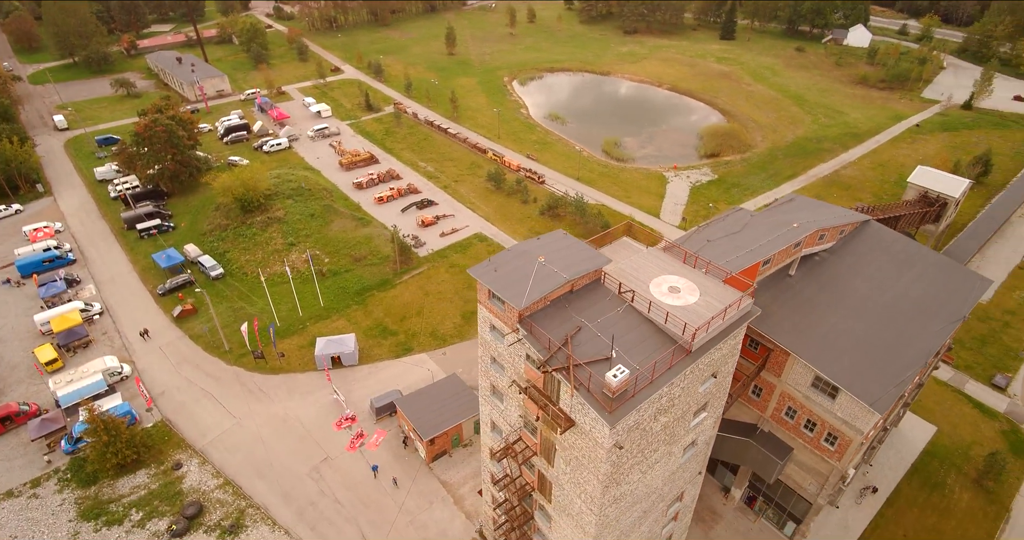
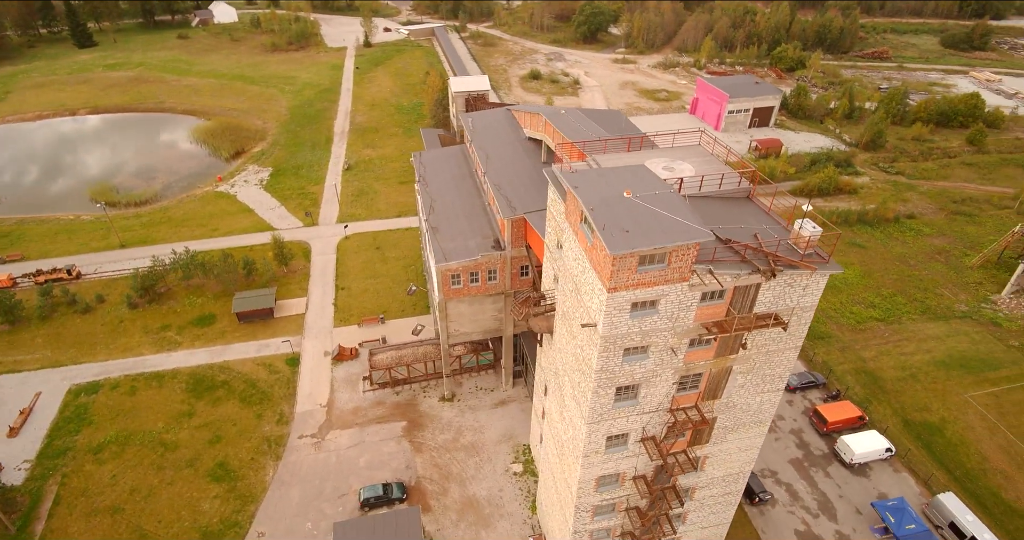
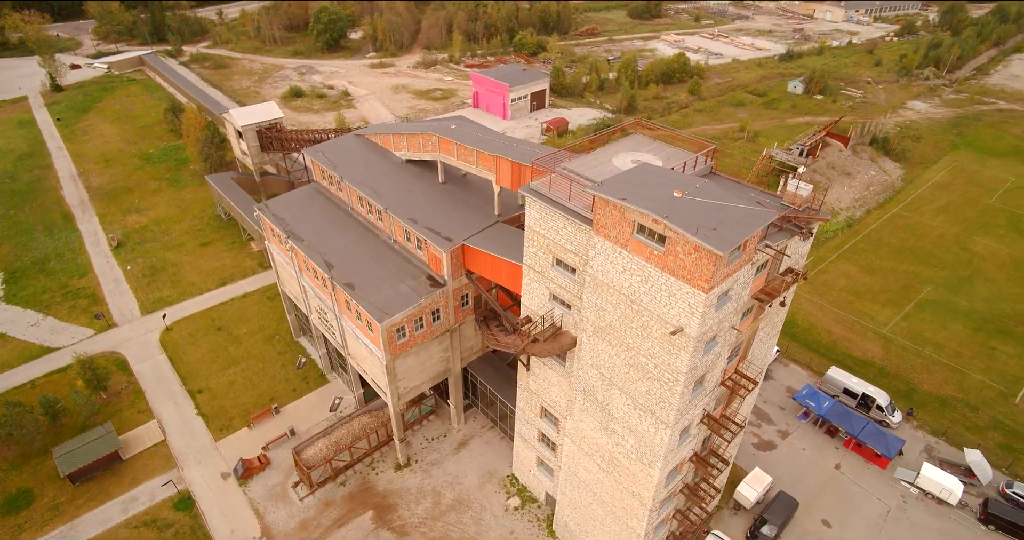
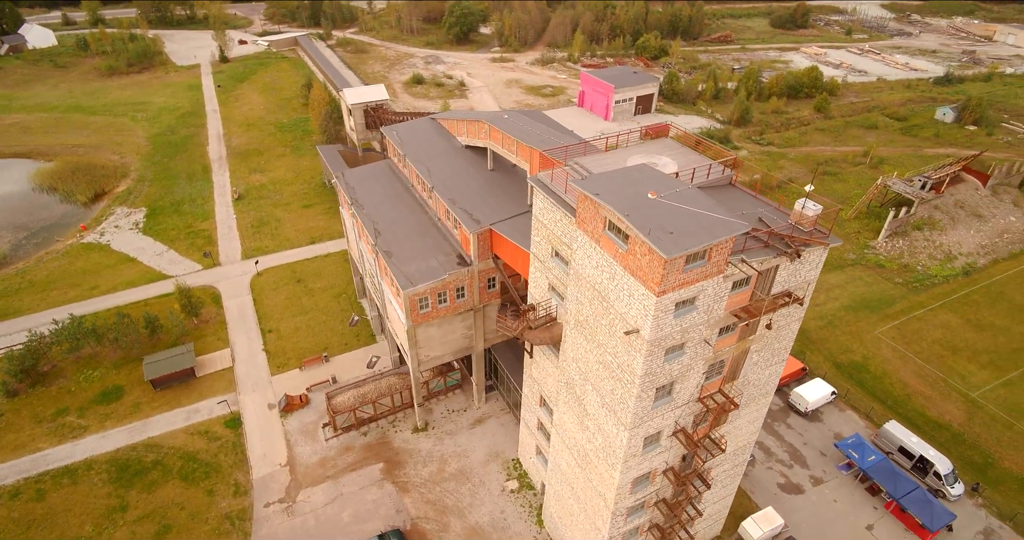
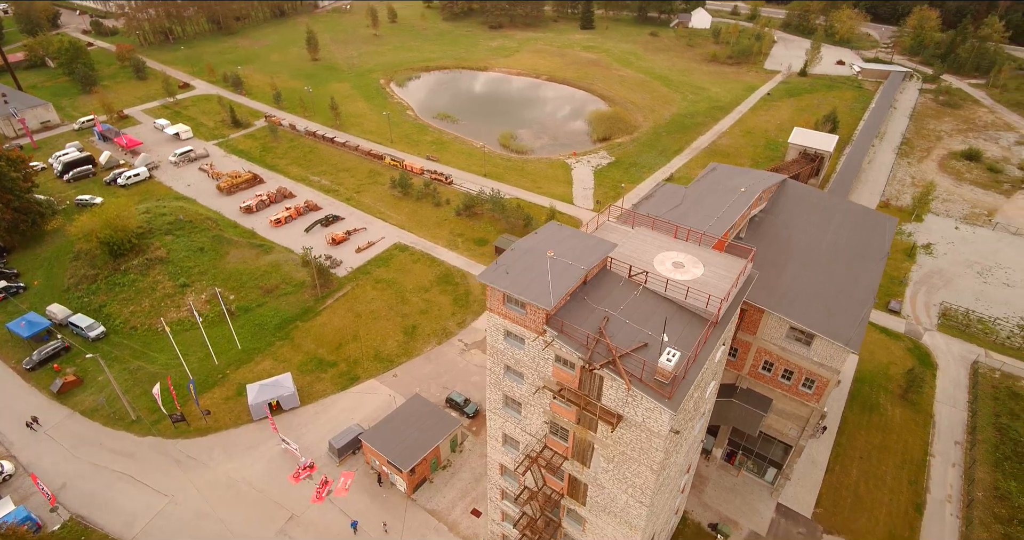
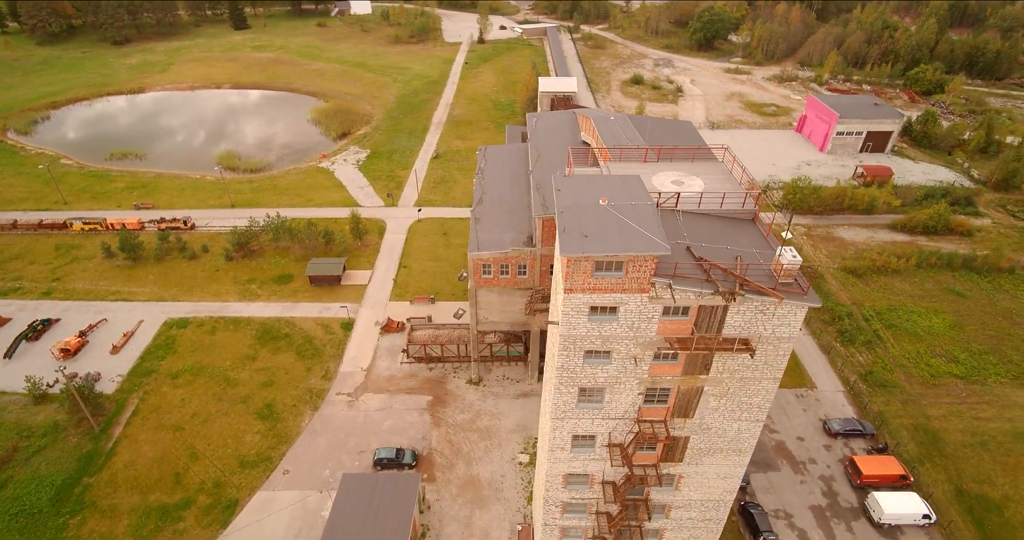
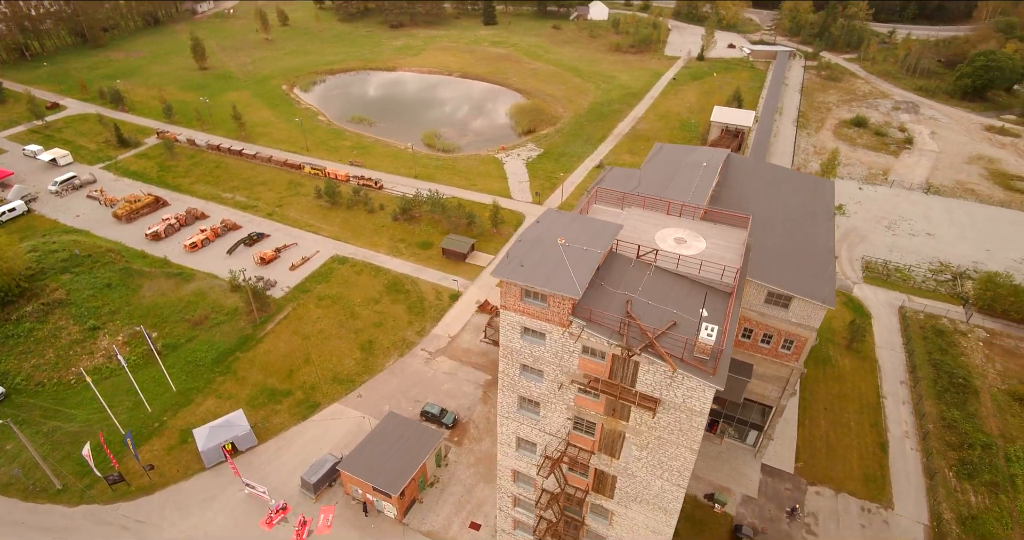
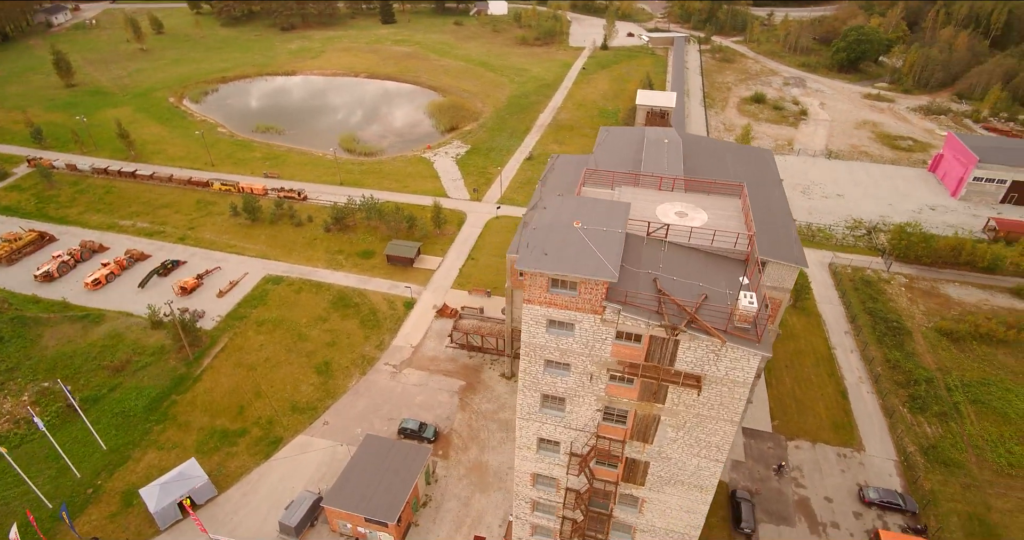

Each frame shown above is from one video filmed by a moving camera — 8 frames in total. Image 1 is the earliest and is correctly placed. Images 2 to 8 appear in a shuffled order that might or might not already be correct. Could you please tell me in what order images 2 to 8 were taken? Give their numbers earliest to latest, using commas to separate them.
5, 7, 8, 6, 2, 4, 3
